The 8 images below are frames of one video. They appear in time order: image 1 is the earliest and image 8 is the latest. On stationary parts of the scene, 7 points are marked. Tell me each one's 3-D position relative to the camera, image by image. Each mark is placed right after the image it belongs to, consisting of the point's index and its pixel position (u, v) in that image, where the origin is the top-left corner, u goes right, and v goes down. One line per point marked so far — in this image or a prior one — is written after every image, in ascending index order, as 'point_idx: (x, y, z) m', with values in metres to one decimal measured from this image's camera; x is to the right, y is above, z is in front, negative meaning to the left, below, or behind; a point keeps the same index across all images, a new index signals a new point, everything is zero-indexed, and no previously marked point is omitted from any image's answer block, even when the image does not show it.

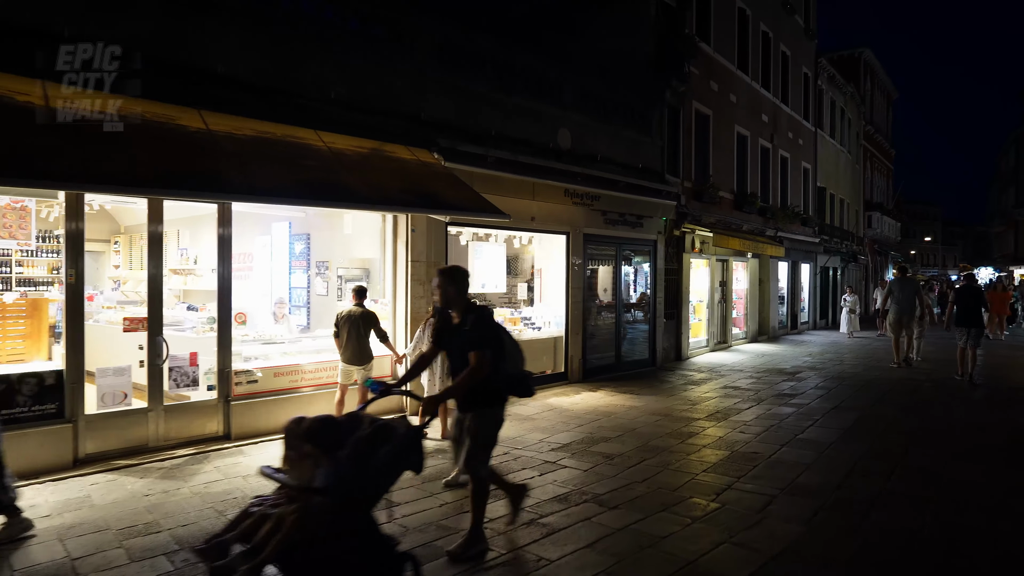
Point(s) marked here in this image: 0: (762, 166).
0: (+6.8, +3.3, +16.3) m
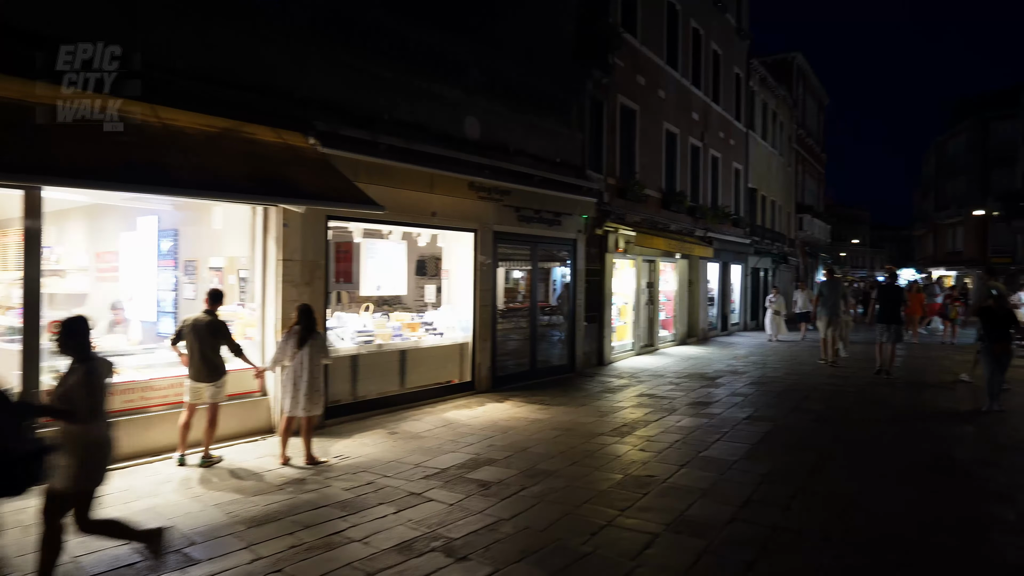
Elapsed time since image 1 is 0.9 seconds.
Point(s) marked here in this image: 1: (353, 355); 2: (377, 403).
0: (+4.8, +3.3, +16.0) m
1: (-1.9, -0.8, +7.3) m
2: (-1.7, -1.4, +7.5) m
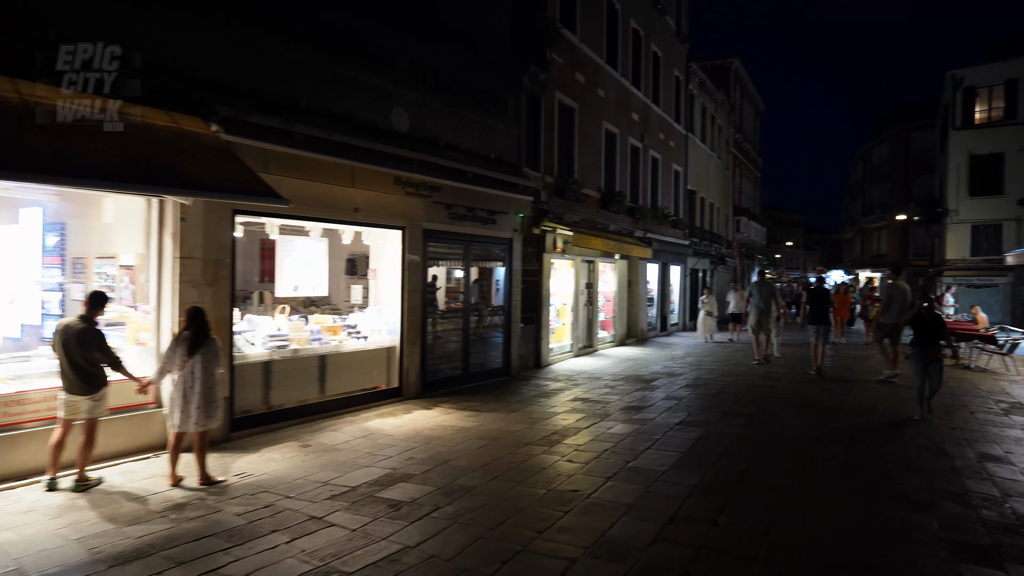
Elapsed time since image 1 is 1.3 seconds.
0: (+3.2, +3.3, +16.0) m
1: (-2.8, -0.8, +6.7) m
2: (-2.6, -1.5, +7.0) m
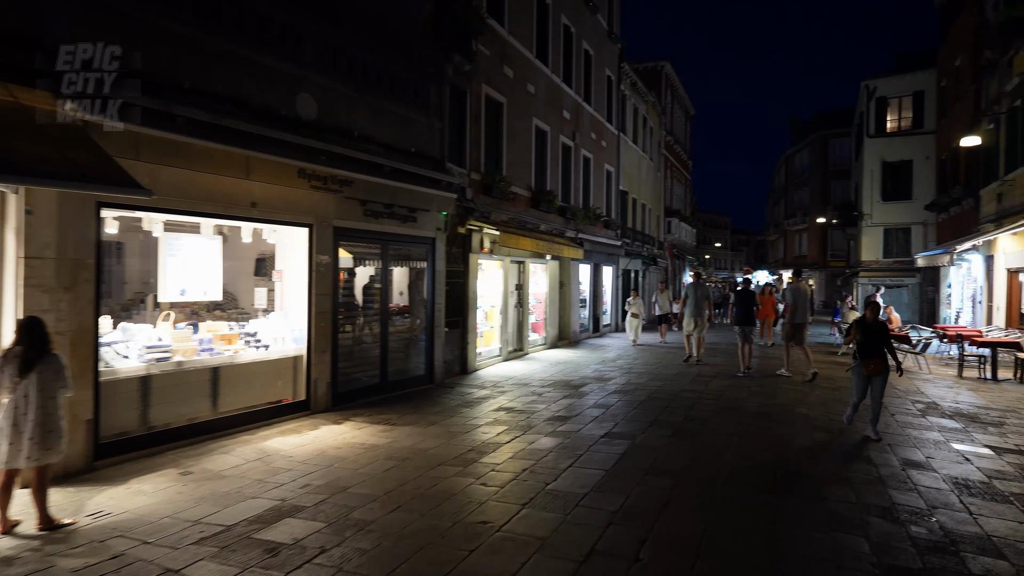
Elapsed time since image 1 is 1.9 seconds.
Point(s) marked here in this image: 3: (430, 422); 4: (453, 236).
0: (+1.3, +3.2, +15.7) m
1: (-3.7, -0.9, +5.9) m
2: (-3.4, -1.5, +6.2) m
3: (-1.0, -1.7, +7.4) m
4: (-1.1, +0.9, +10.4) m
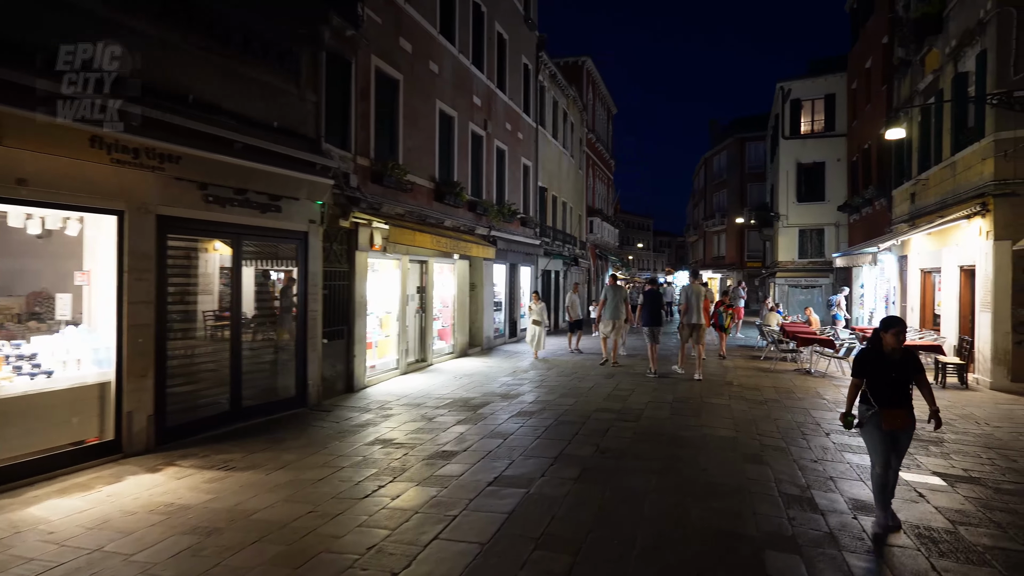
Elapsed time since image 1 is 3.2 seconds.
0: (-0.9, +3.2, +14.4) m
1: (-4.7, -0.9, +4.0) m
2: (-4.5, -1.6, +4.3) m
3: (-2.2, -1.7, +5.8) m
4: (-2.7, +0.9, +8.8) m
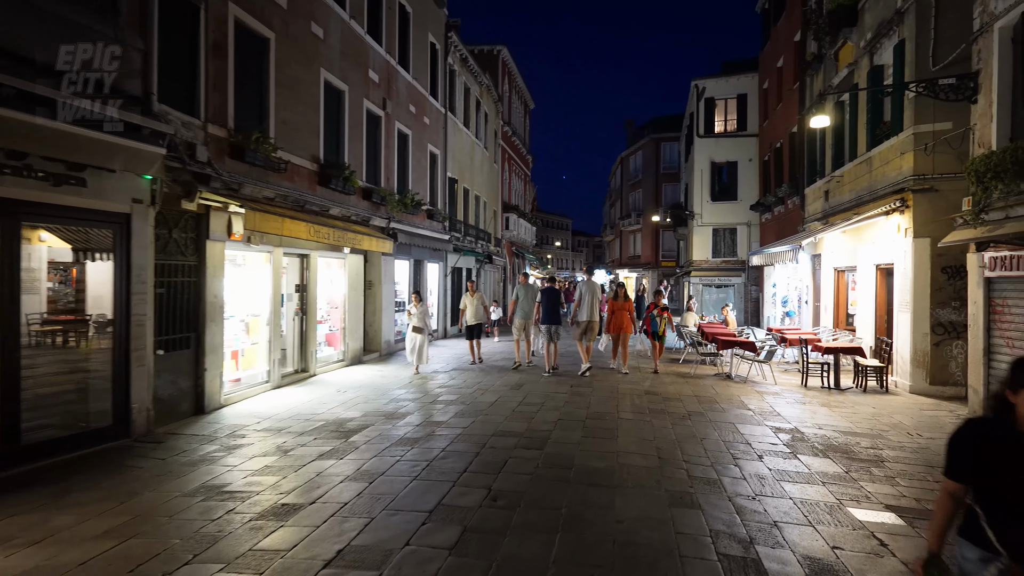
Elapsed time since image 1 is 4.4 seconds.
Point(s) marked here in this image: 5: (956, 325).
0: (-3.0, +3.2, +12.8) m
1: (-5.4, -0.9, +2.0) m
2: (-5.3, -1.5, +2.3) m
3: (-3.2, -1.7, +4.1) m
4: (-4.0, +0.9, +7.0) m
5: (+6.8, -0.6, +9.2) m
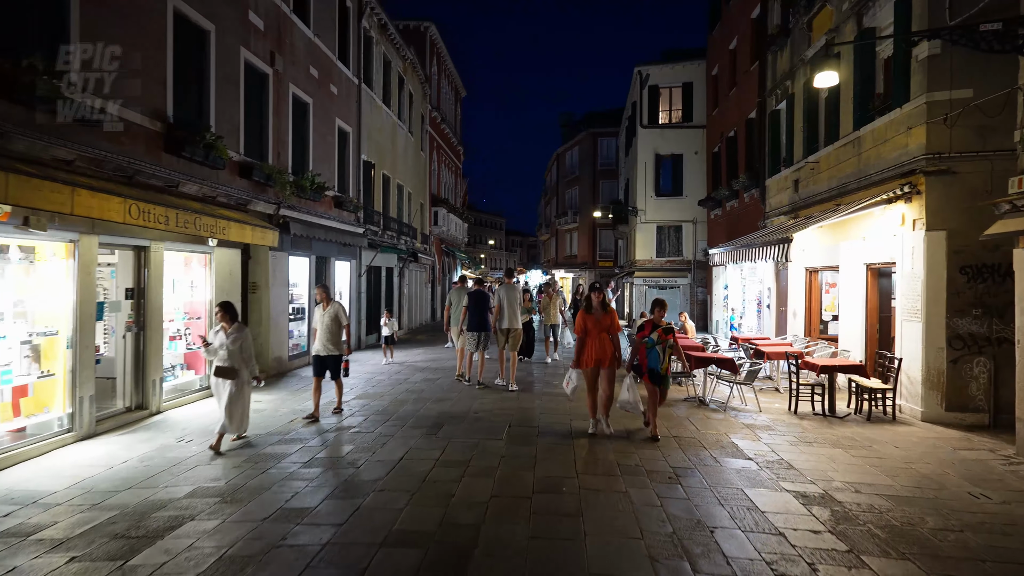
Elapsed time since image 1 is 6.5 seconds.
0: (-4.3, +3.1, +10.0) m
1: (-5.5, -1.0, -1.0) m
2: (-5.4, -1.6, -0.7) m
3: (-3.6, -1.8, +1.3) m
4: (-4.7, +0.8, +4.2) m
5: (+5.8, -0.6, +7.5) m
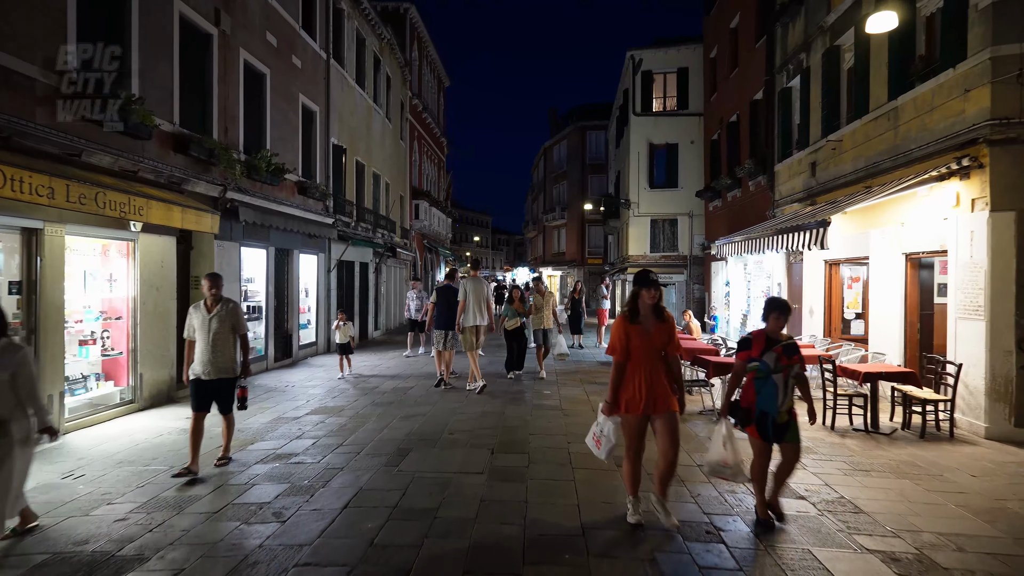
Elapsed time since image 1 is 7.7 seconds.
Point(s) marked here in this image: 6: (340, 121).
0: (-4.6, +3.2, +8.5) m
1: (-5.5, -0.9, -2.5) m
2: (-5.4, -1.5, -2.2) m
3: (-3.6, -1.7, -0.1) m
4: (-4.8, +0.9, +2.7) m
5: (+5.7, -0.5, +6.3) m
6: (-4.2, +4.1, +14.8) m
